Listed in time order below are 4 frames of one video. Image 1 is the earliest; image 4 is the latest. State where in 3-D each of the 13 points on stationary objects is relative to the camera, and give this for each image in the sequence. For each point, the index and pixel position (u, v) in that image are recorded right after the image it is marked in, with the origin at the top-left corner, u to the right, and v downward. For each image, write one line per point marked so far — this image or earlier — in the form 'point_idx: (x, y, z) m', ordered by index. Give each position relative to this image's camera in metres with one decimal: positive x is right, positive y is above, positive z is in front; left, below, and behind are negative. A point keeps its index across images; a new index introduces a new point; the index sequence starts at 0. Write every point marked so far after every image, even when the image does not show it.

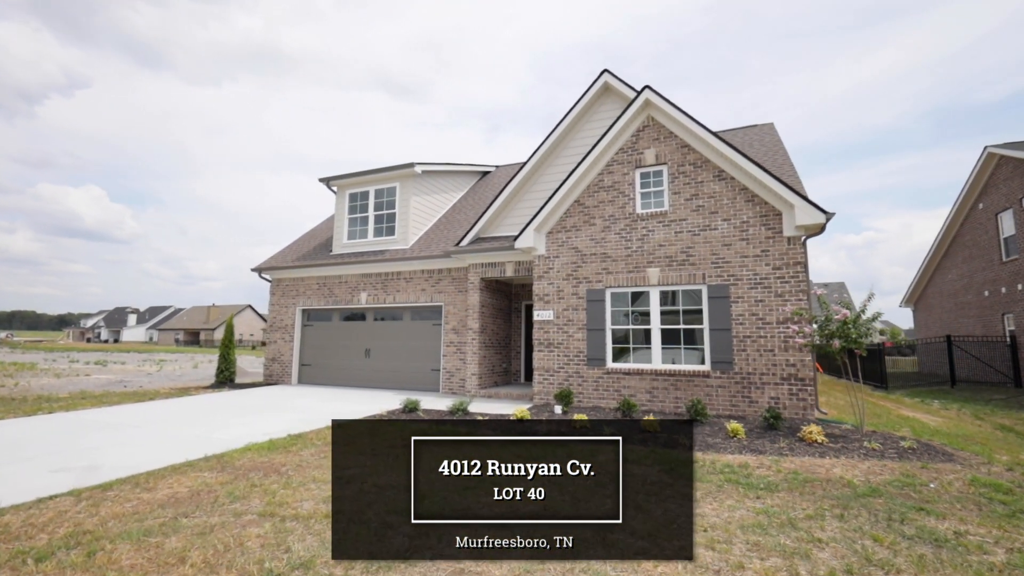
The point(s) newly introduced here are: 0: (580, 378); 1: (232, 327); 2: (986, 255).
0: (+1.5, -1.9, +10.1) m
1: (-8.9, -1.2, +15.0) m
2: (+17.1, +1.2, +17.0) m
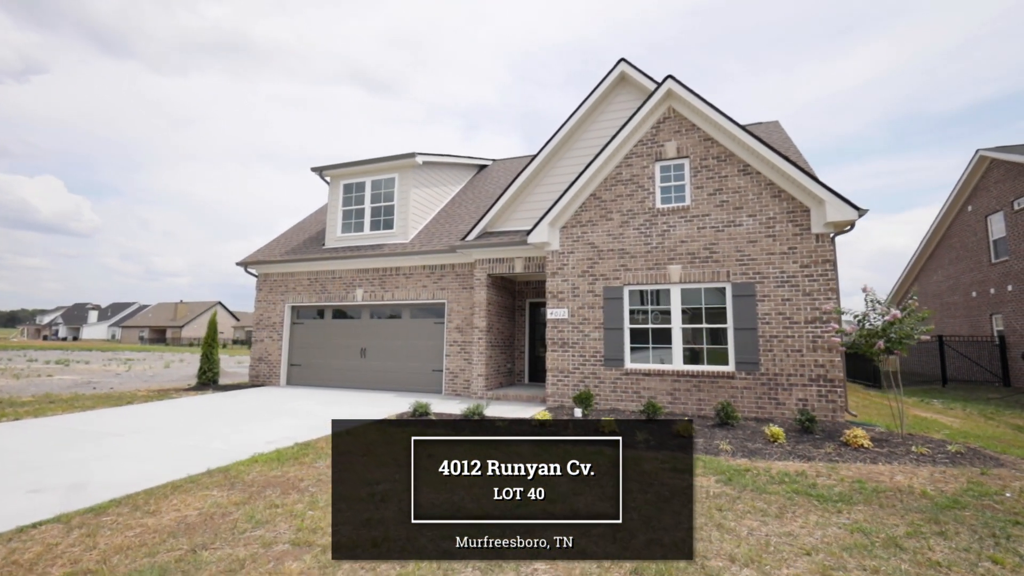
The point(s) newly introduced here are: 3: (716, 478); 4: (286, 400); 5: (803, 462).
0: (+1.7, -1.9, +9.7) m
1: (-8.9, -1.1, +14.1) m
2: (+17.0, +1.2, +17.3) m
3: (+2.4, -2.2, +5.5) m
4: (-5.2, -2.6, +10.9) m
5: (+3.8, -2.2, +6.1) m
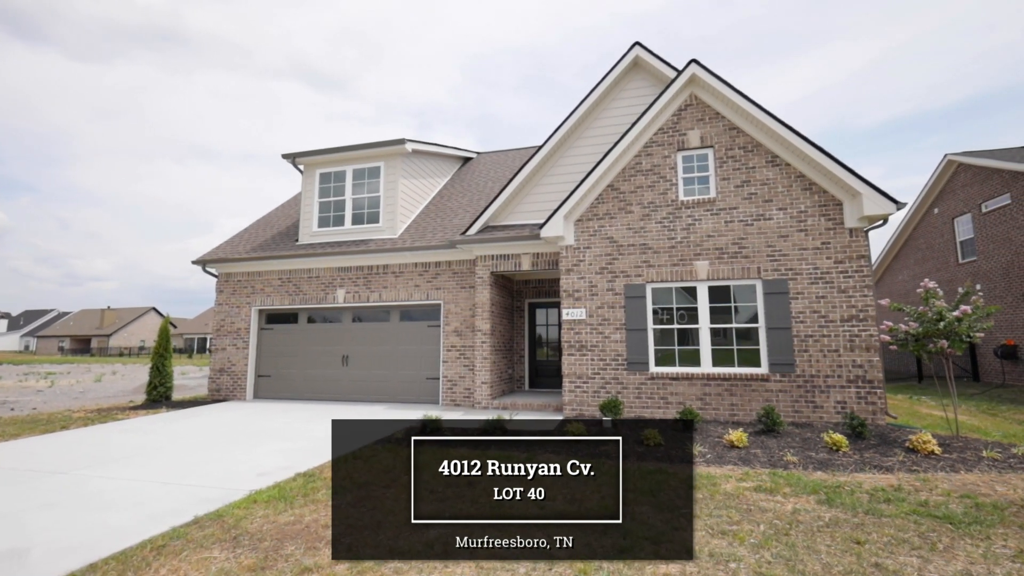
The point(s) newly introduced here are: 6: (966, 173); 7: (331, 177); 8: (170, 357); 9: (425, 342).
0: (+2.0, -1.8, +8.9) m
1: (-9.0, -1.1, +12.2) m
2: (+16.5, +1.2, +18.0) m
3: (+3.1, -2.1, +4.8) m
4: (-5.0, -2.6, +9.4) m
5: (+4.4, -2.2, +5.5) m
6: (+16.1, +4.1, +16.7) m
7: (-4.9, +3.0, +12.6) m
8: (-8.8, -1.8, +12.1) m
9: (-2.1, -1.3, +11.1) m
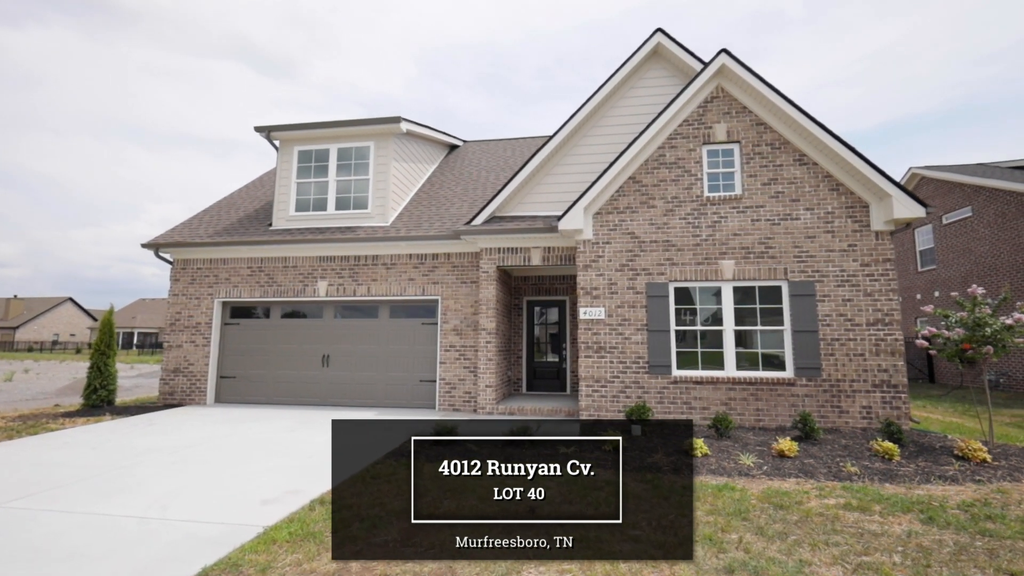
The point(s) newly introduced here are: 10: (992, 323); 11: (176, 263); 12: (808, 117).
0: (+2.3, -1.8, +8.4) m
1: (-9.0, -0.8, +10.5) m
2: (+15.7, +0.9, +19.0) m
3: (+3.8, -2.2, +4.4) m
4: (-4.8, -2.4, +8.2) m
5: (+5.0, -2.2, +5.3) m
6: (+15.6, +3.8, +17.6) m
7: (-4.8, +3.2, +11.3) m
8: (-8.8, -1.5, +10.4) m
9: (-2.0, -1.1, +10.1) m
10: (+6.6, -0.5, +6.4) m
11: (-8.0, +0.6, +11.1) m
12: (+5.1, +3.0, +8.2) m
